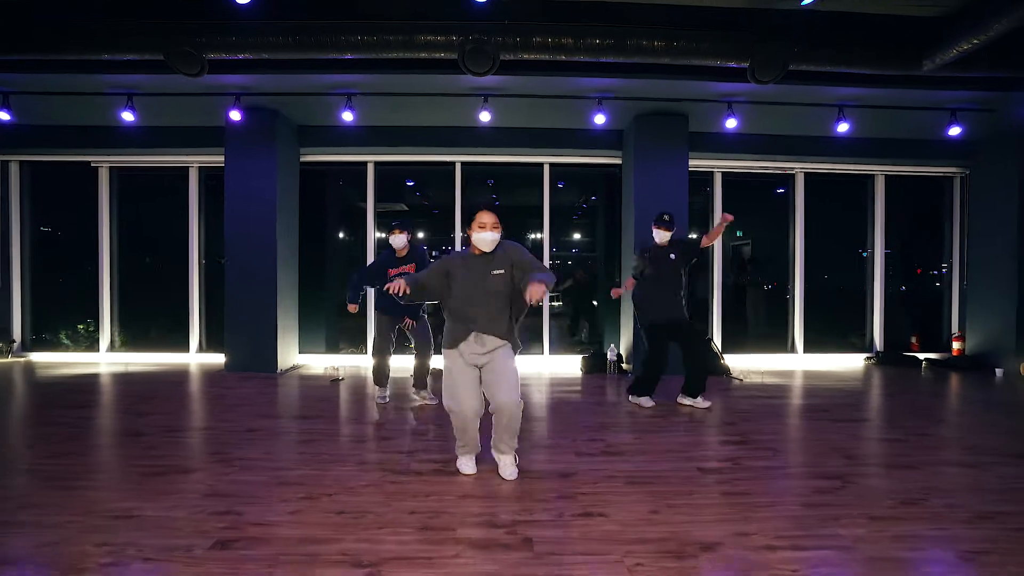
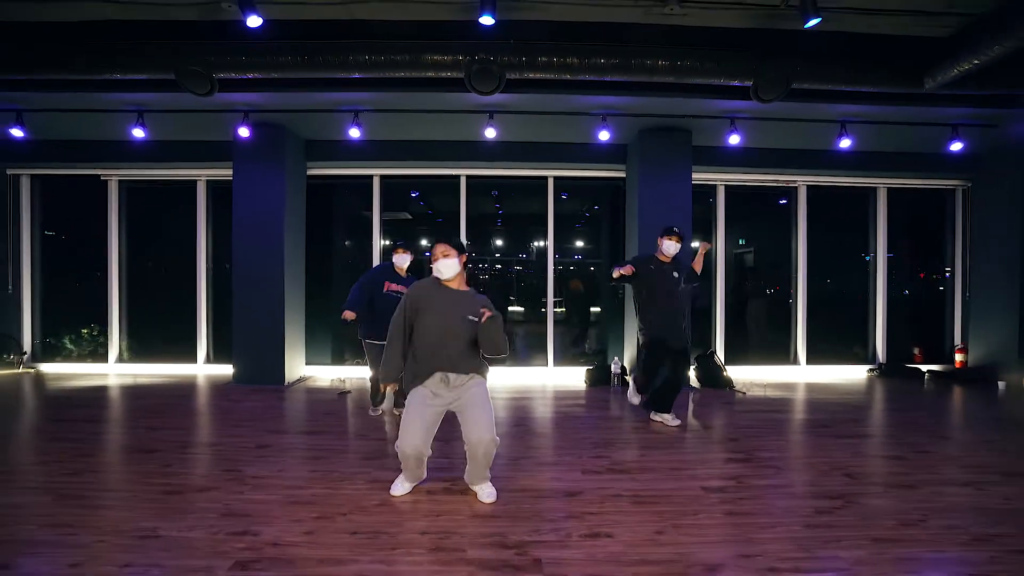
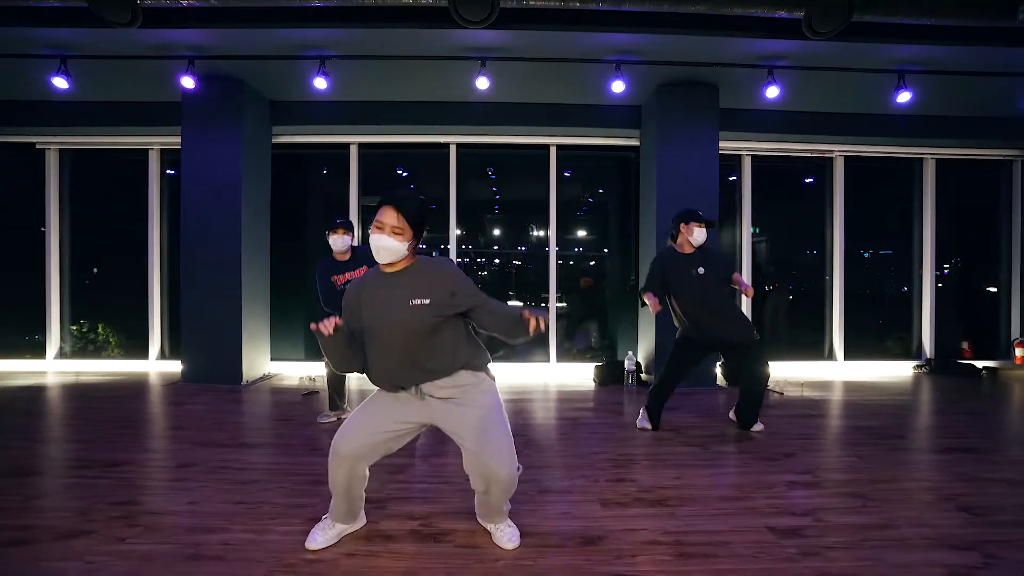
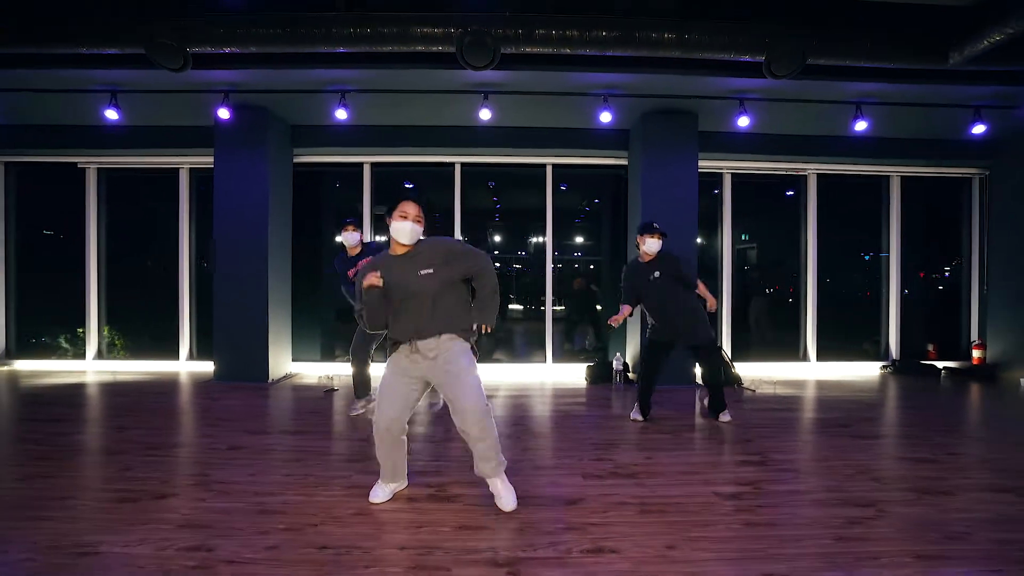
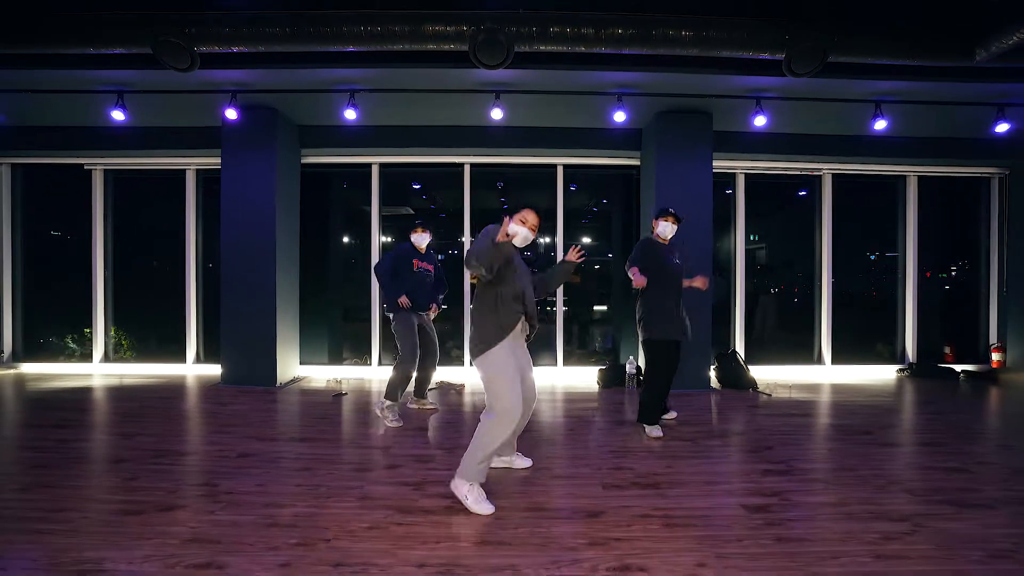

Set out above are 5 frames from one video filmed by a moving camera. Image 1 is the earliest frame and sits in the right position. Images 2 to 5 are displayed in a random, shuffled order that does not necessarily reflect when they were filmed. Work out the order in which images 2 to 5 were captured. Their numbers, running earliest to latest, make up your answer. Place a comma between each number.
3, 4, 2, 5
